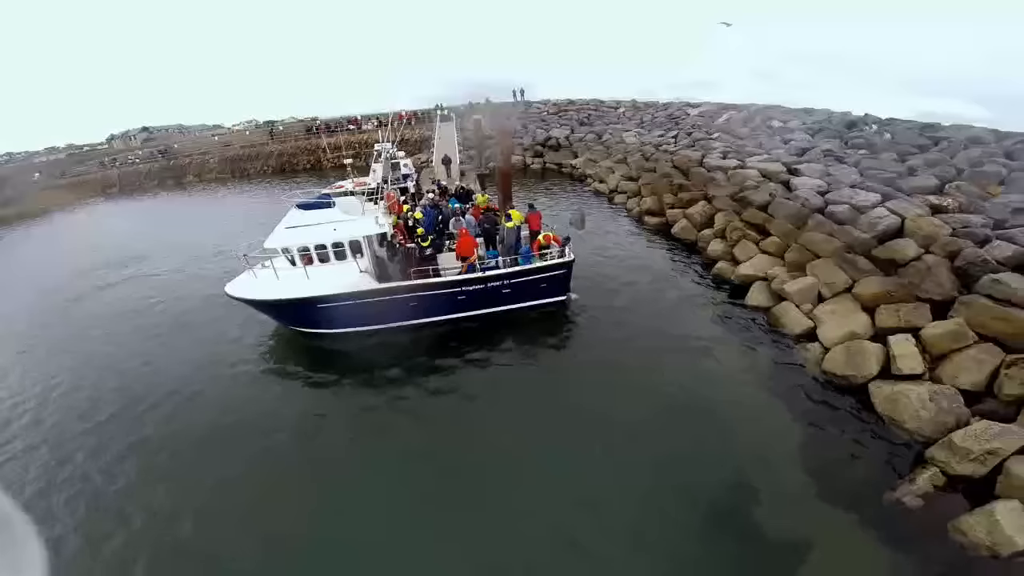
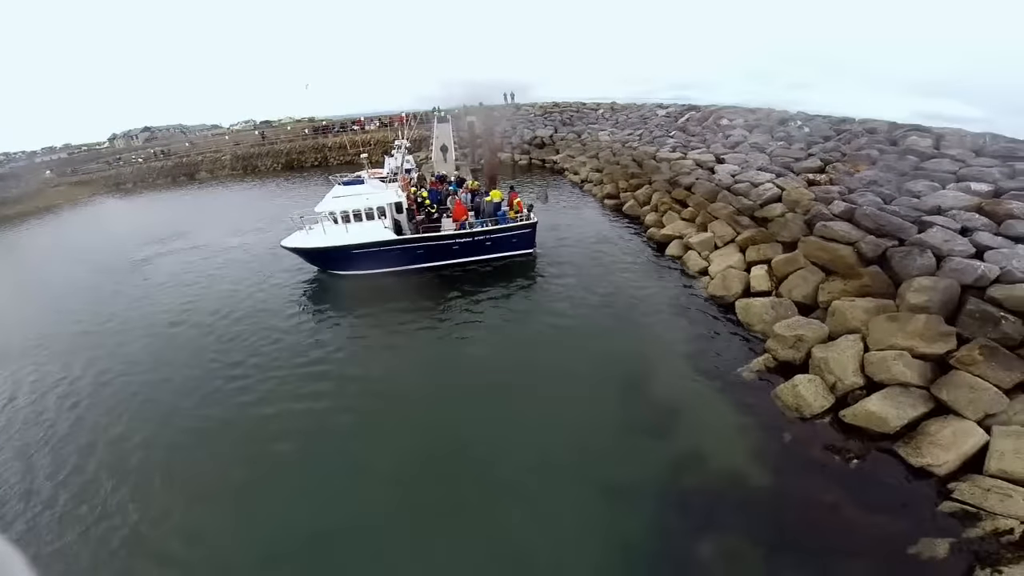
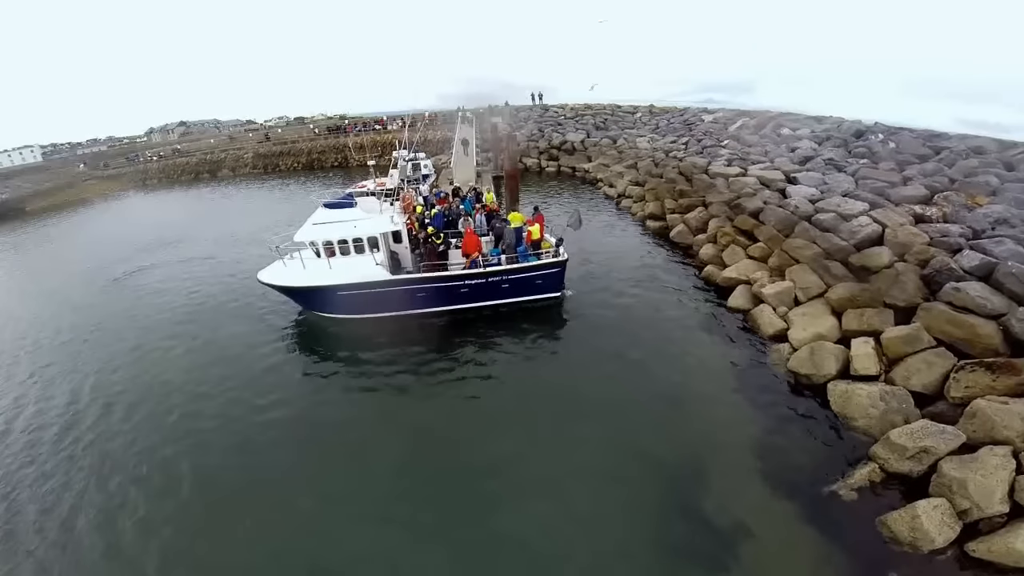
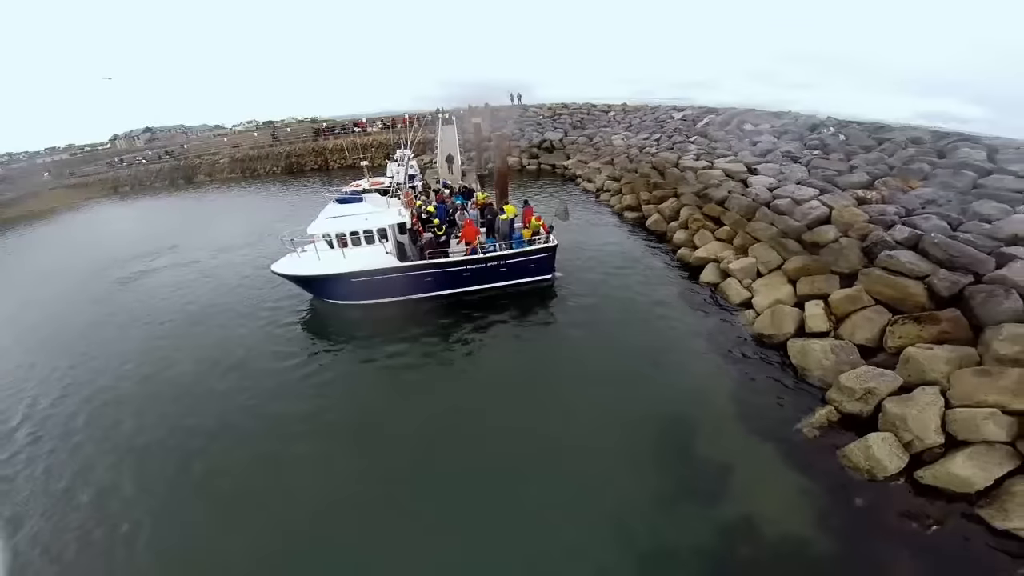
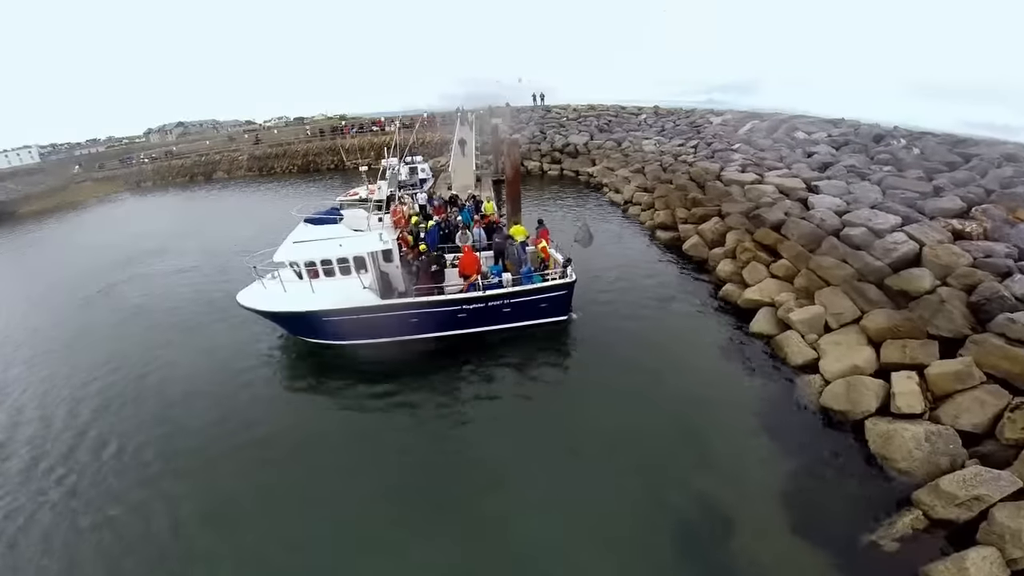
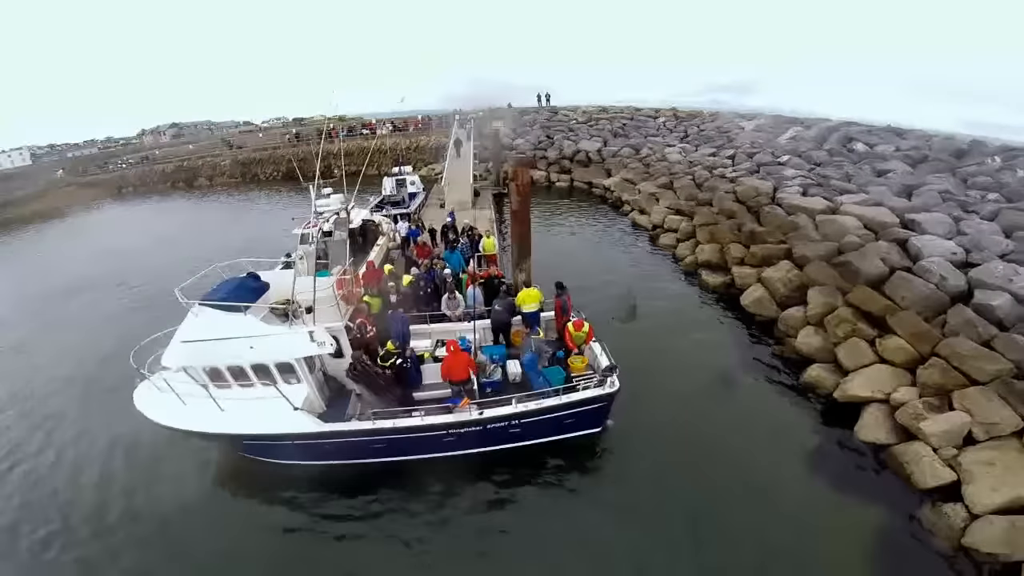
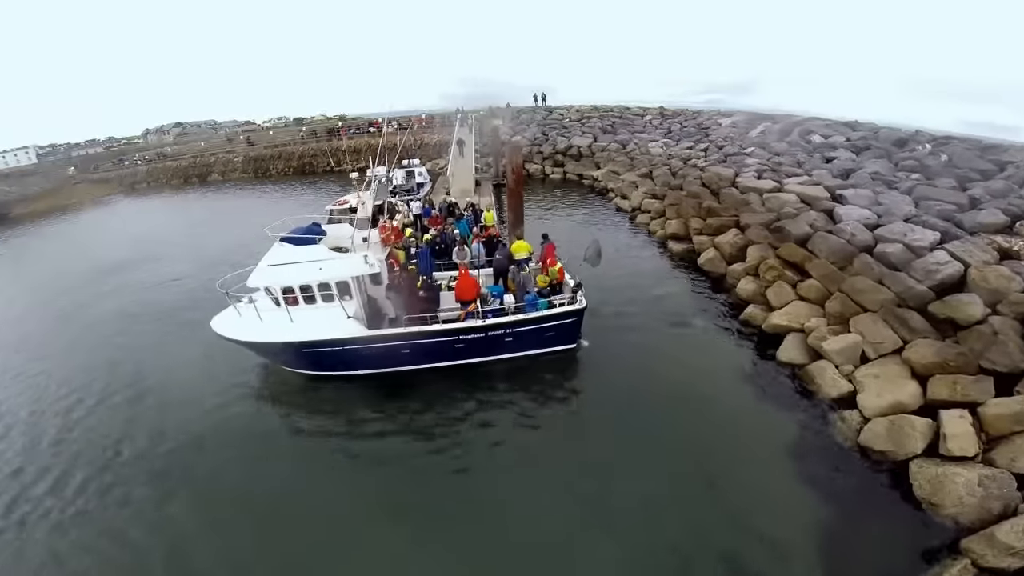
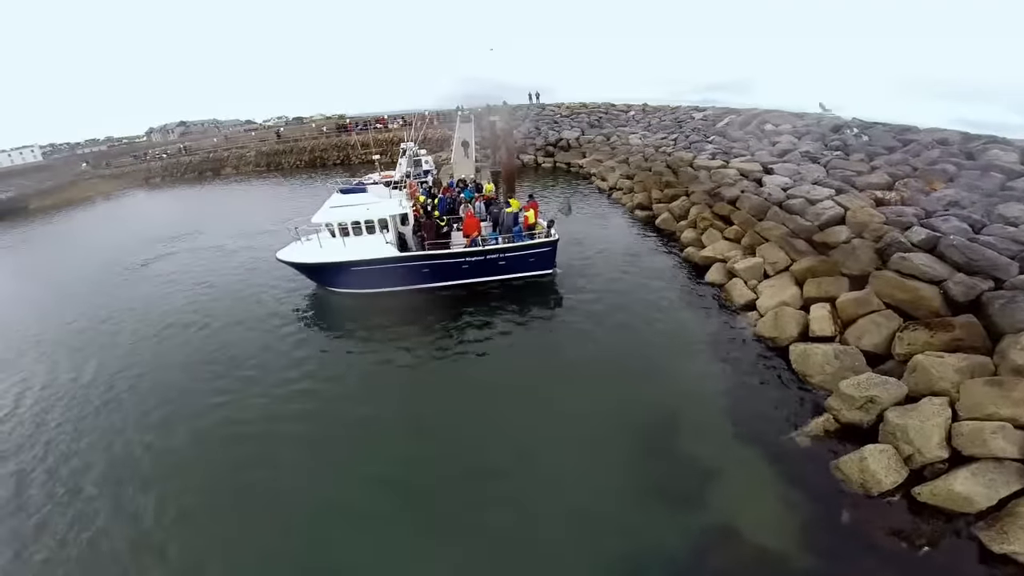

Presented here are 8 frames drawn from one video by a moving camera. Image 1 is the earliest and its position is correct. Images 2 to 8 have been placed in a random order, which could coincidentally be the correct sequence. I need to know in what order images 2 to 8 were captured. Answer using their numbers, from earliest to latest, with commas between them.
4, 2, 8, 3, 5, 7, 6
